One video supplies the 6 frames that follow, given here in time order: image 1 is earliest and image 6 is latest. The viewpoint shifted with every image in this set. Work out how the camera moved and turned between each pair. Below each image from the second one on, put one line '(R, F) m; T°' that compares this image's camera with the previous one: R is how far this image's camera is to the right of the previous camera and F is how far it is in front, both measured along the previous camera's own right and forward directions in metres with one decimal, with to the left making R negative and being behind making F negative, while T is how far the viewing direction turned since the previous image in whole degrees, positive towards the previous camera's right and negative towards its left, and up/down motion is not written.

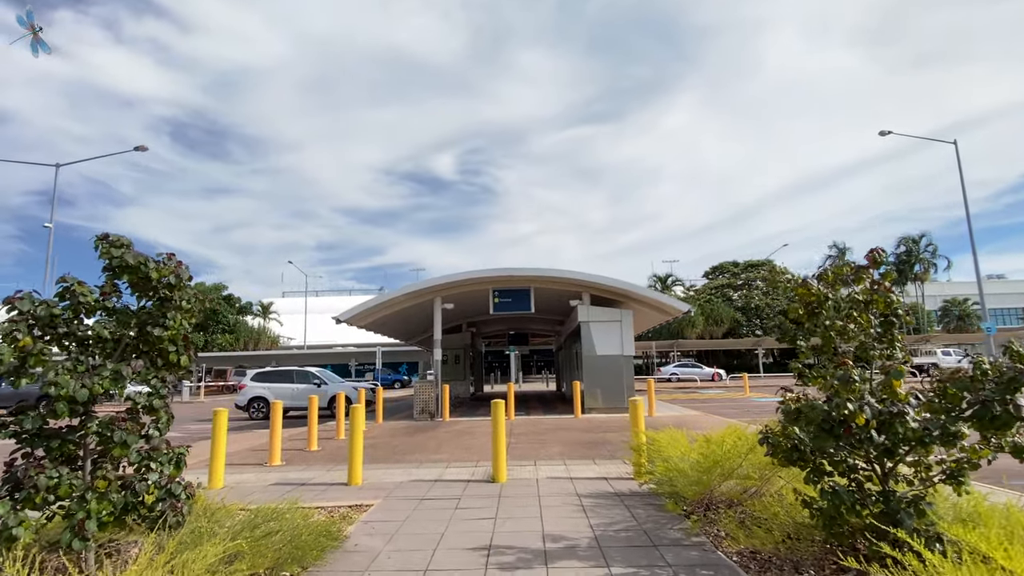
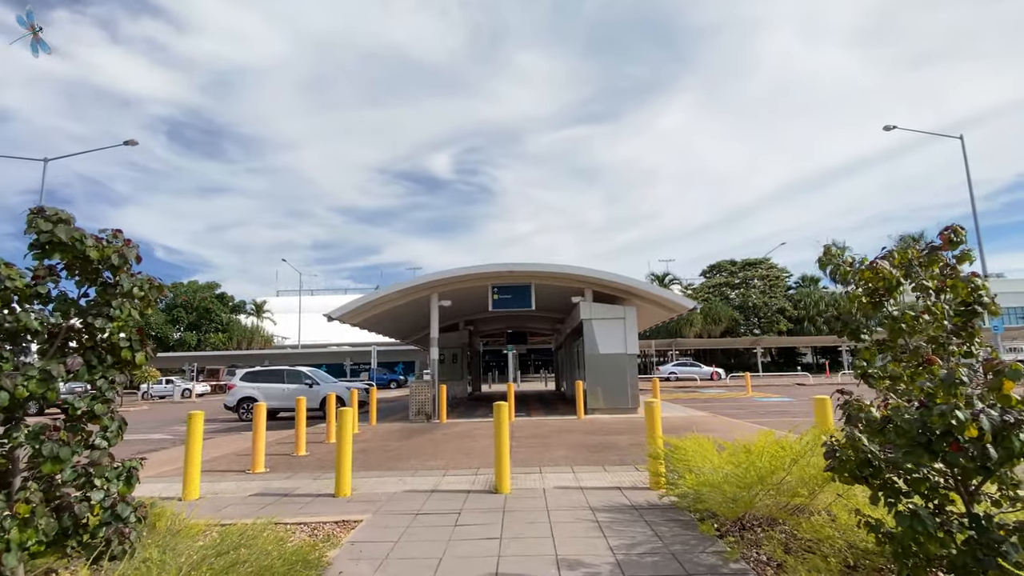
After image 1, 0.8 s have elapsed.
(-0.1, +0.7) m; 0°
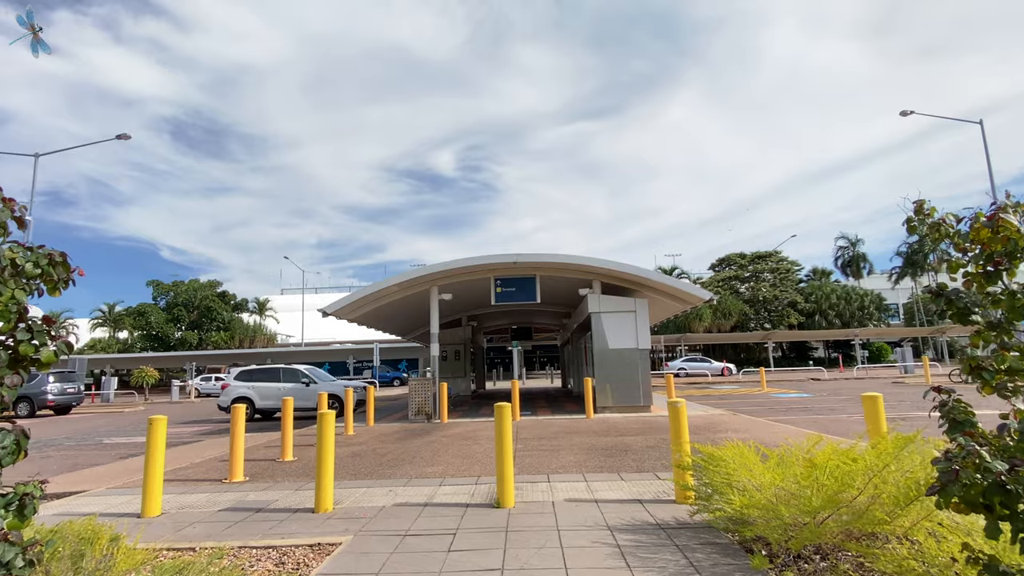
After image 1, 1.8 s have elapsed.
(0.0, +0.9) m; -1°
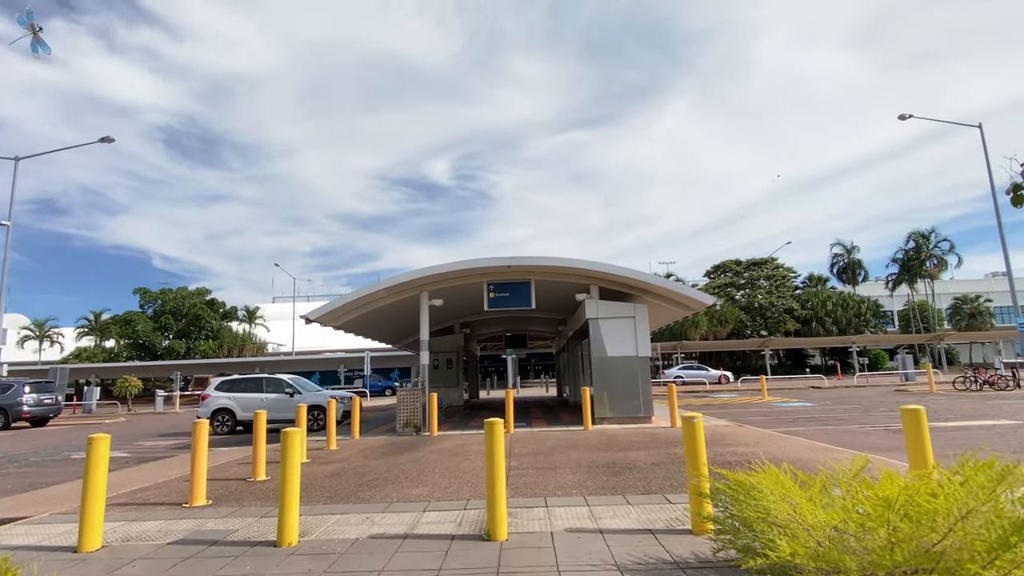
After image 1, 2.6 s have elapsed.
(0.0, +0.8) m; +1°
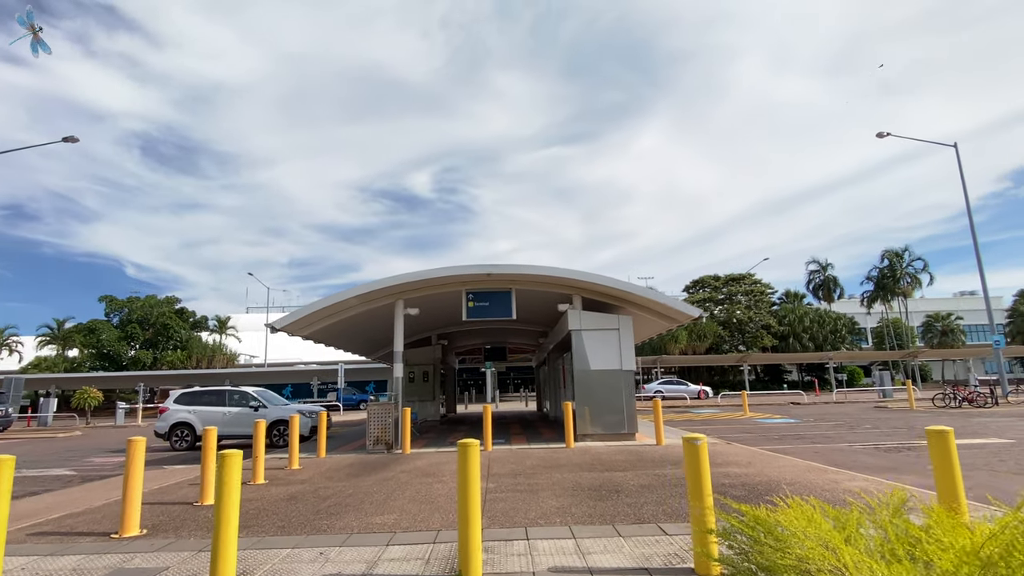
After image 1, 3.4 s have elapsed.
(0.0, +0.7) m; +2°
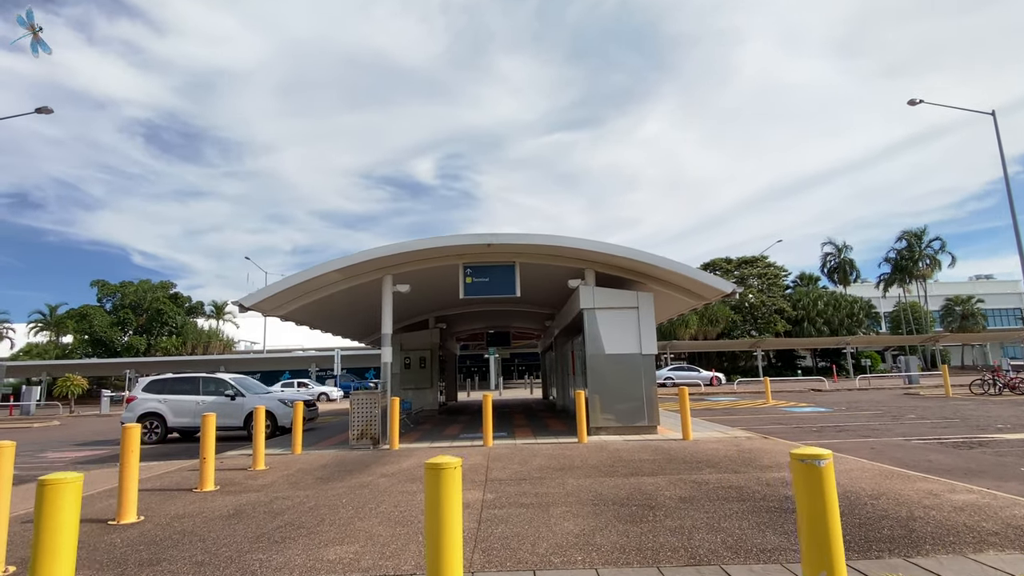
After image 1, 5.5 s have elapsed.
(0.0, +1.8) m; 0°
